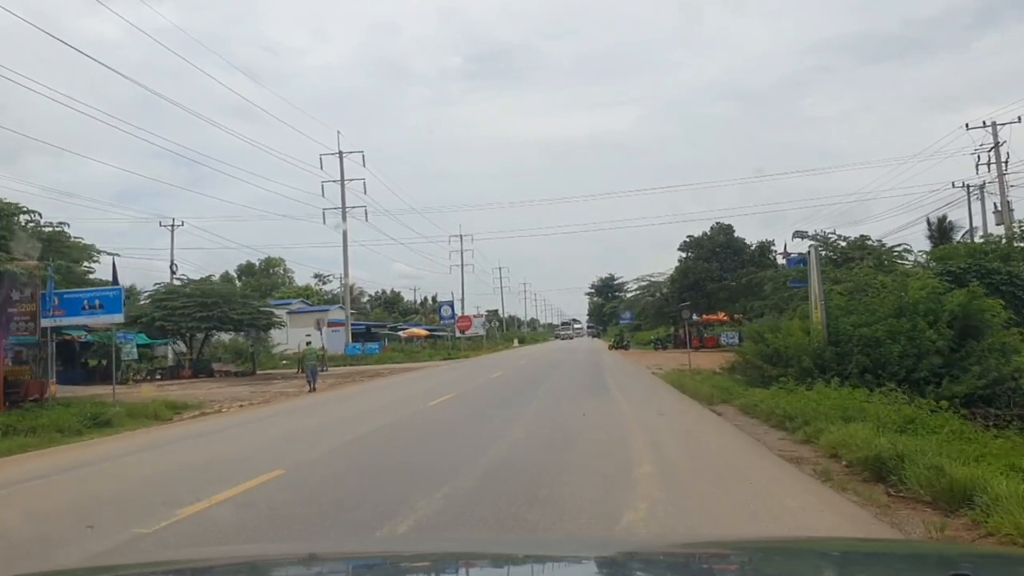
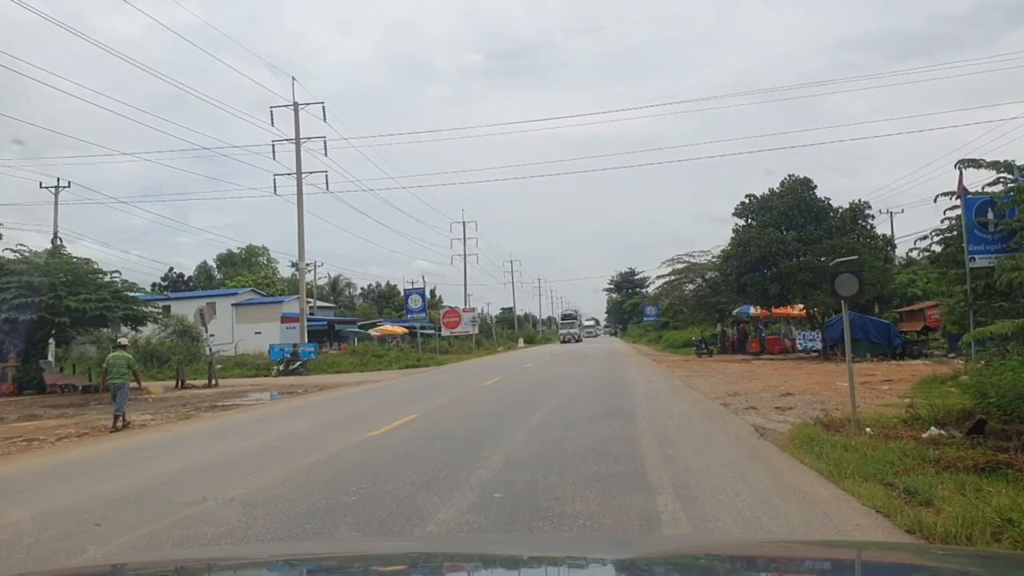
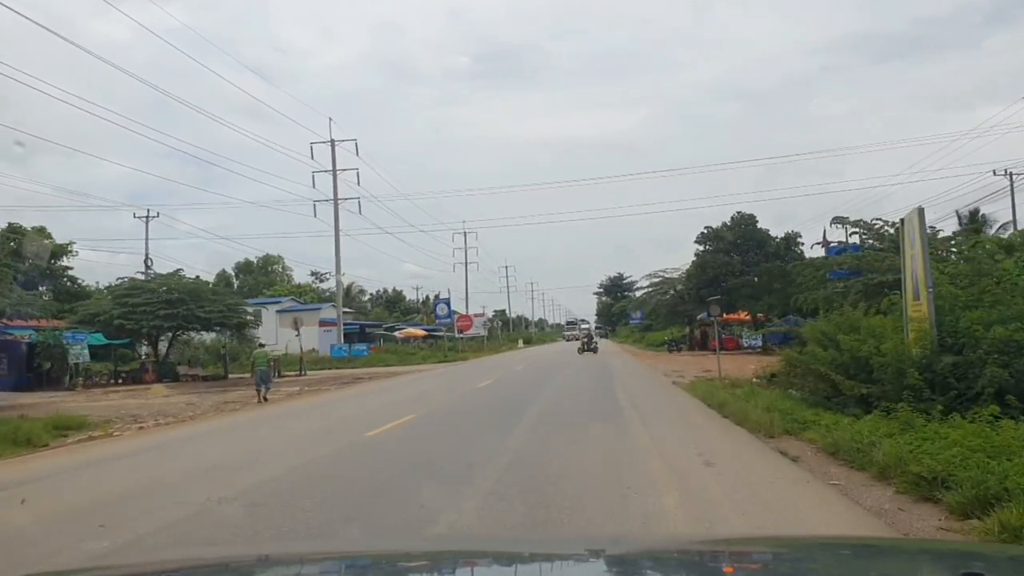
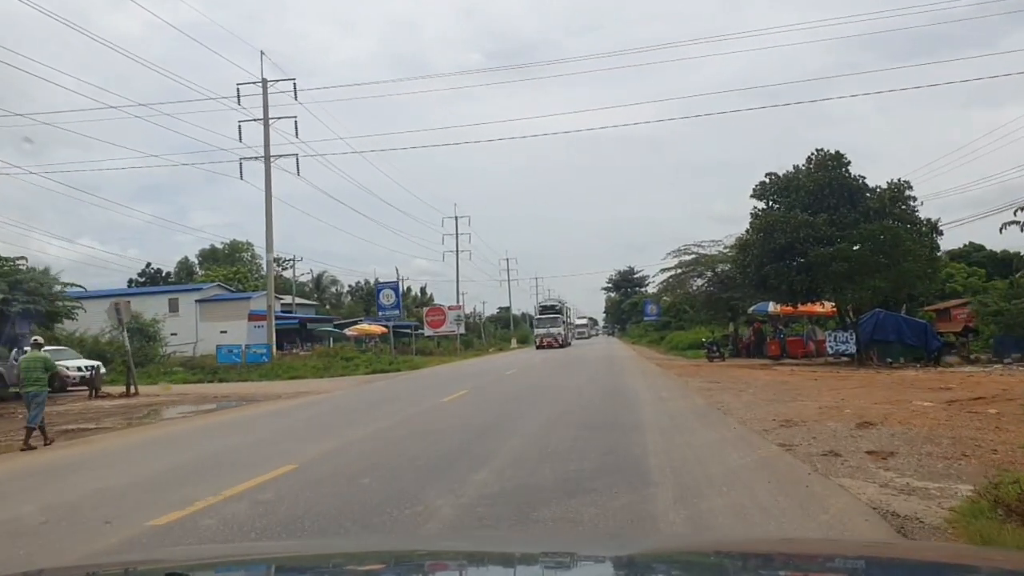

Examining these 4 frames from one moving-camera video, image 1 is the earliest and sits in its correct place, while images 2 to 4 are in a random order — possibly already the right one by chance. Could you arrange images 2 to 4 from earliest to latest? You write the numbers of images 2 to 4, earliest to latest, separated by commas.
3, 2, 4
